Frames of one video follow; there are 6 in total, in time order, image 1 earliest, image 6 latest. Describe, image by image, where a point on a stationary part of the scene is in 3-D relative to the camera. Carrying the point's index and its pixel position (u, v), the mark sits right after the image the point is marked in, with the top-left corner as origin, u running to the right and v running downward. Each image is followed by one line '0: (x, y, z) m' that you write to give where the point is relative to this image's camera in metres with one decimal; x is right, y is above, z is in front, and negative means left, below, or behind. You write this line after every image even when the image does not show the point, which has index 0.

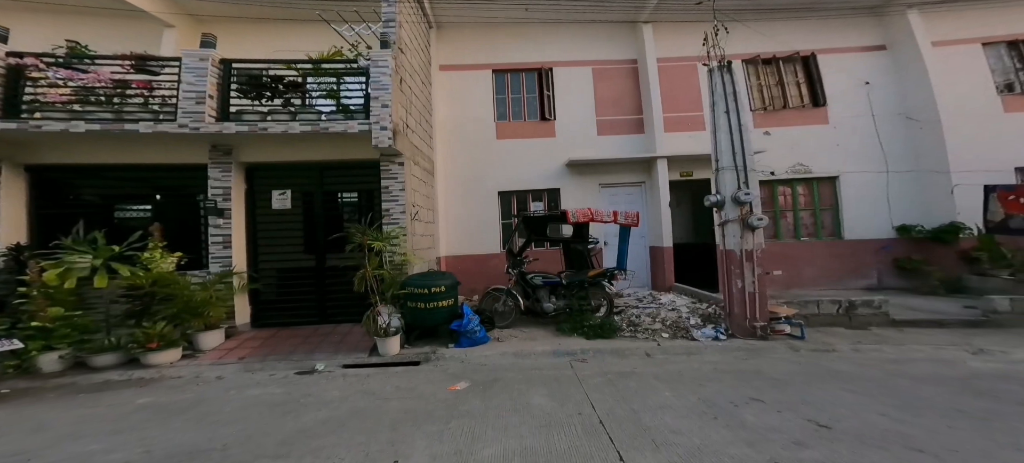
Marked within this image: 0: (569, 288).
0: (+1.0, -1.0, +5.6) m
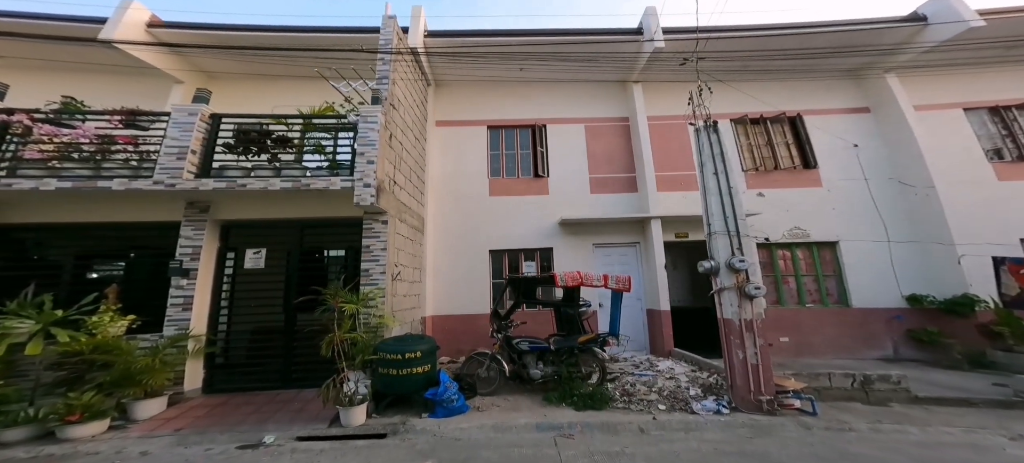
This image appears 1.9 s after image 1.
0: (+0.7, -1.9, +5.2) m
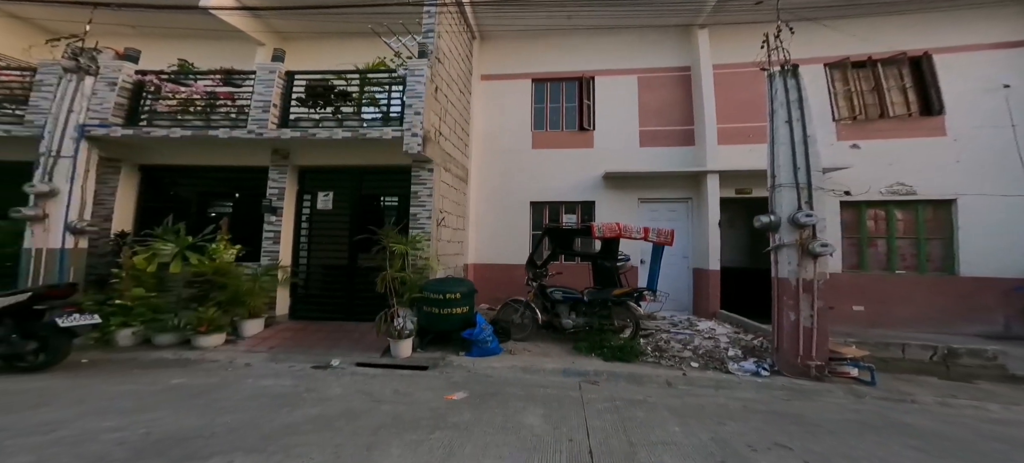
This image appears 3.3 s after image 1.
0: (+1.2, -1.2, +5.2) m
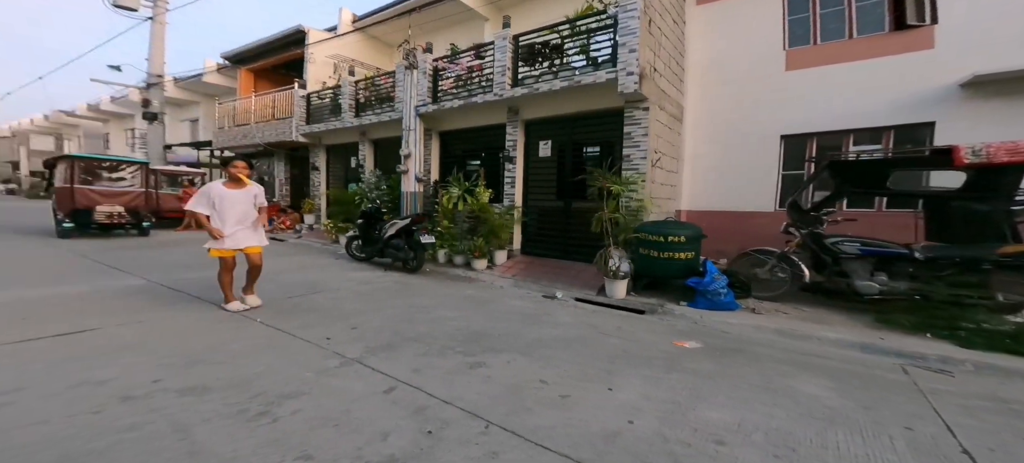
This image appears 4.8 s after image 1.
0: (+4.2, -0.4, +3.8) m
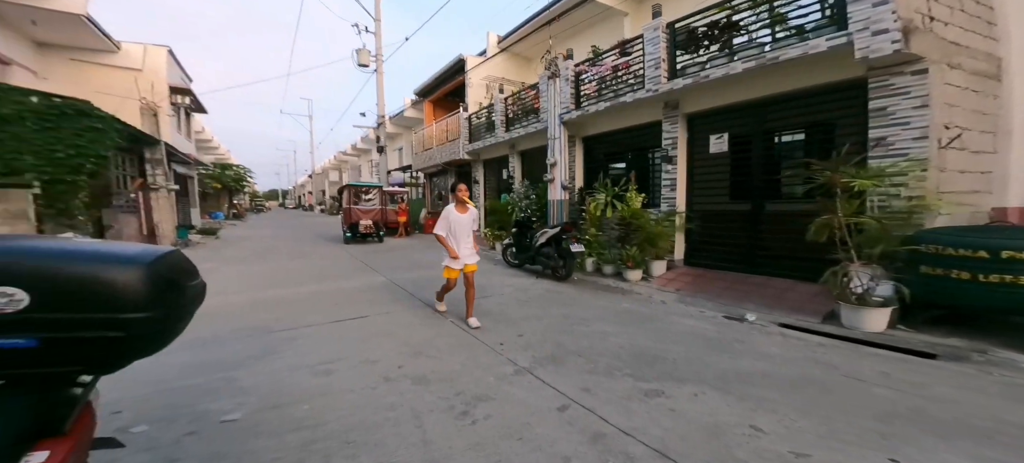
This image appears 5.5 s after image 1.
0: (+5.7, -0.5, +1.6) m
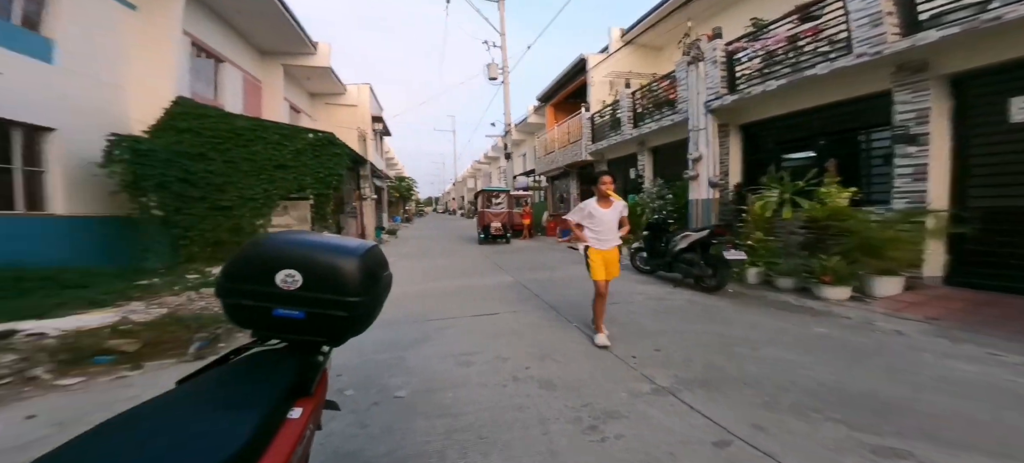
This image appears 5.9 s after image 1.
0: (+6.2, -0.5, -0.5) m
